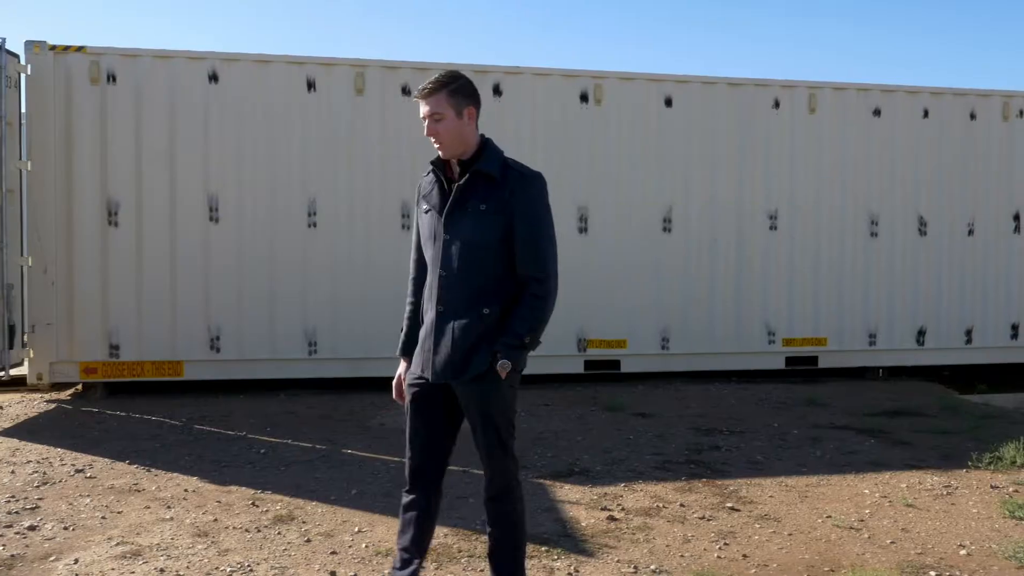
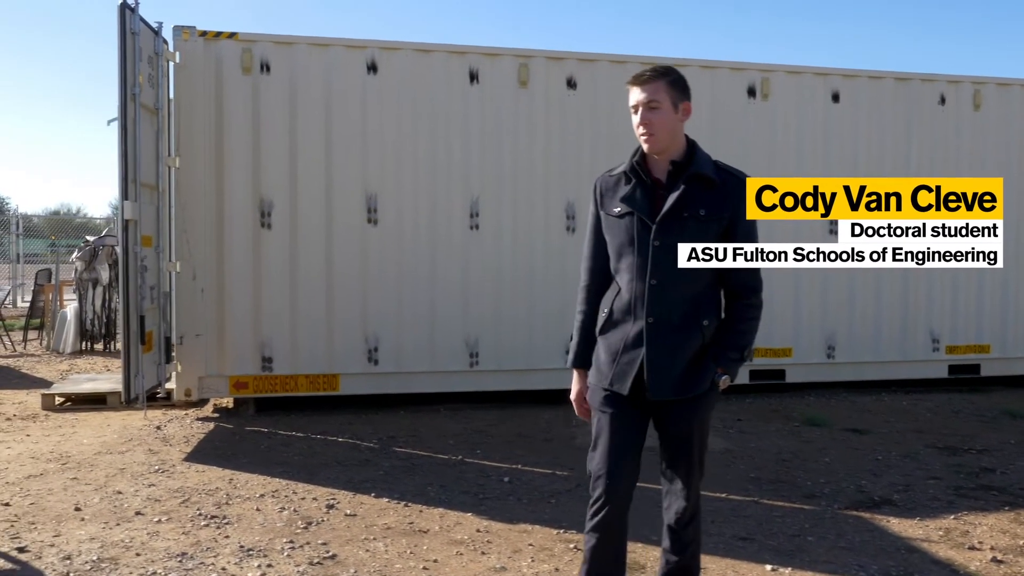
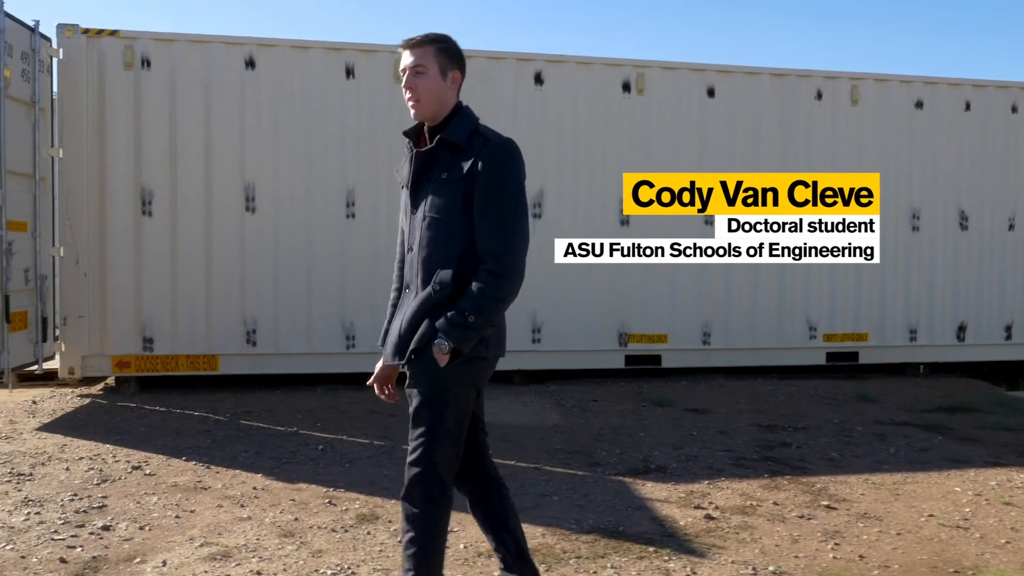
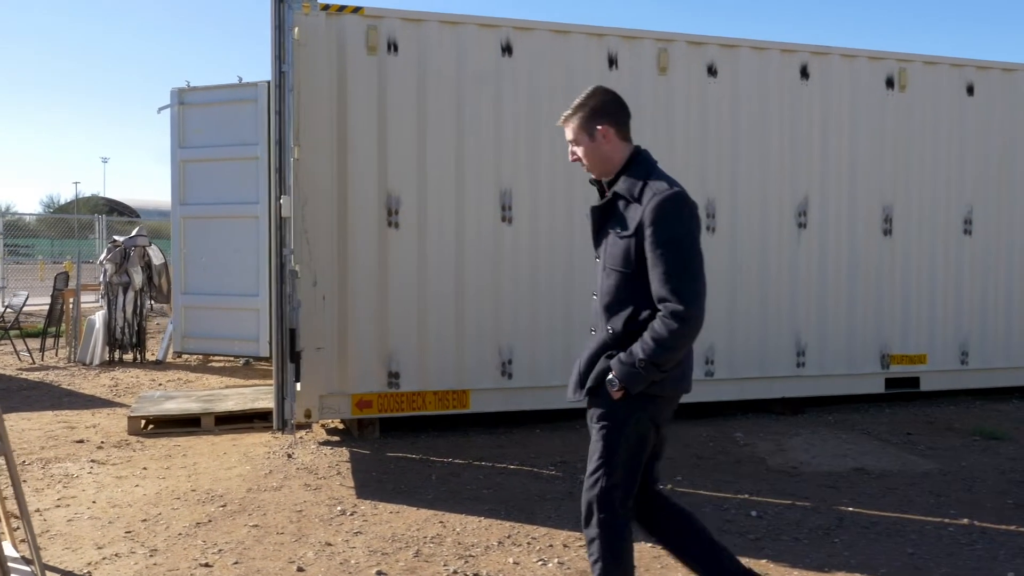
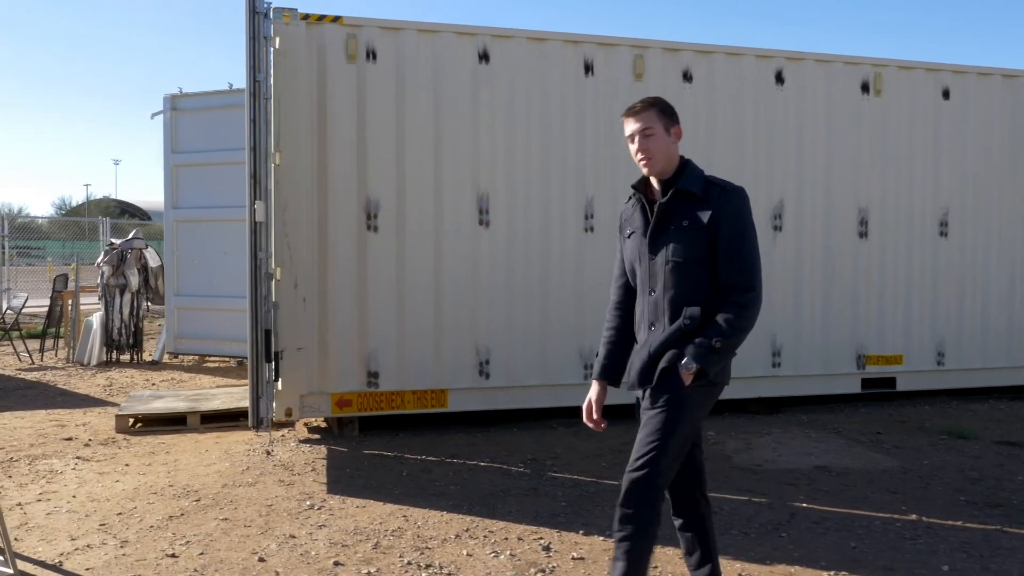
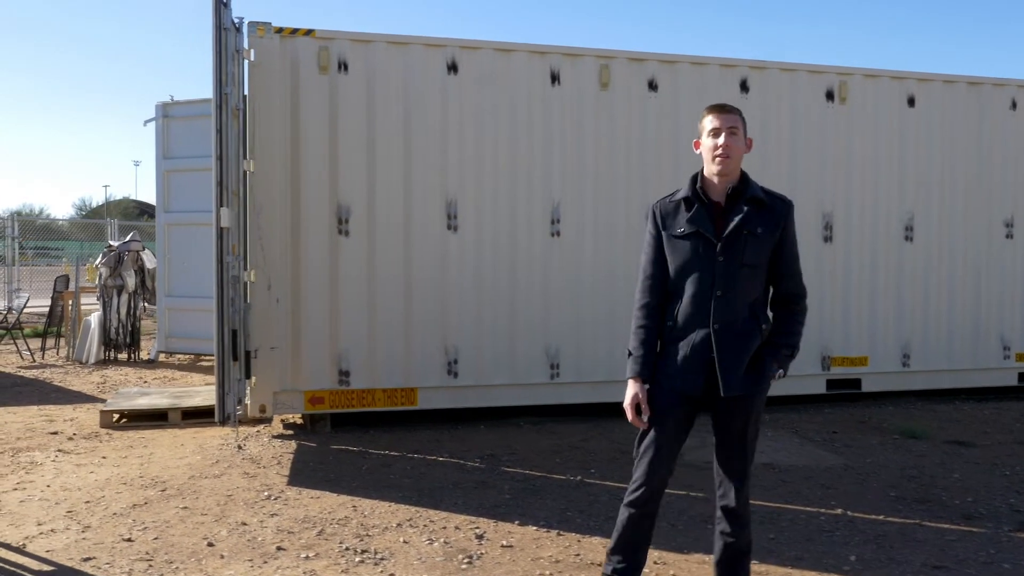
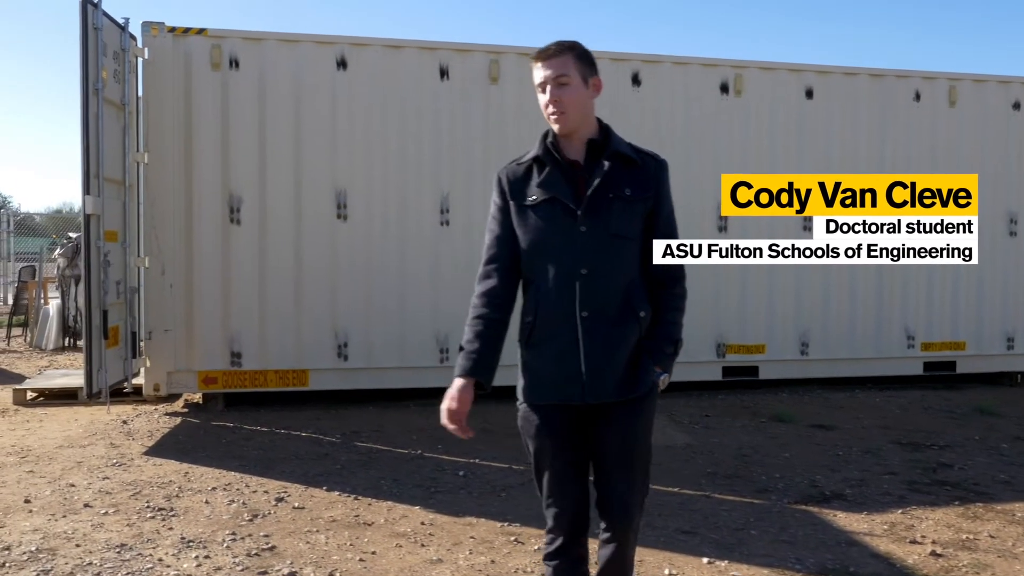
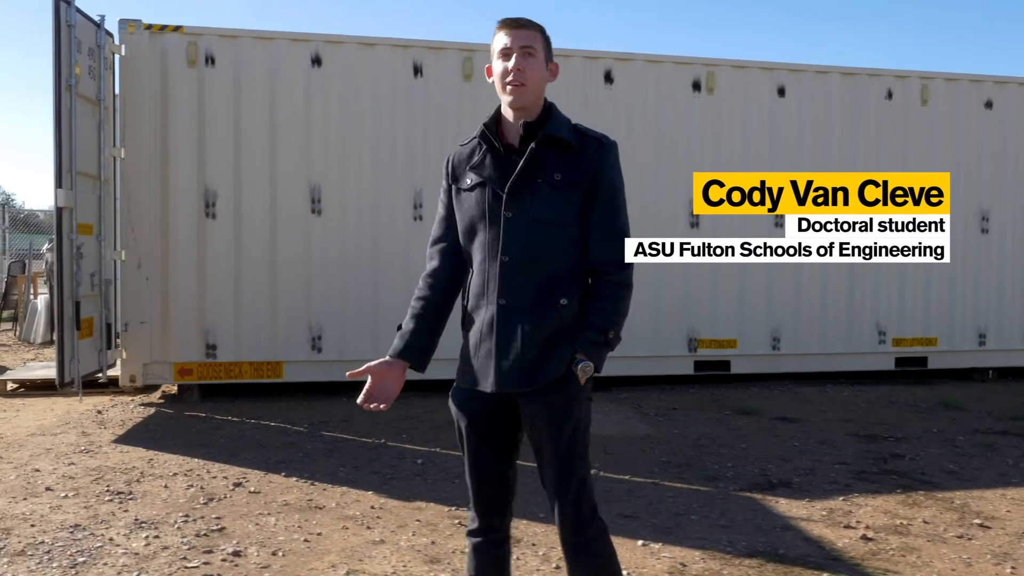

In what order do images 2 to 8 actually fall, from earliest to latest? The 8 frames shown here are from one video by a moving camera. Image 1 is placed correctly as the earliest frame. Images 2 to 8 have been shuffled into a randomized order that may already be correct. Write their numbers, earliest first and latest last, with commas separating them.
3, 8, 7, 2, 6, 5, 4
